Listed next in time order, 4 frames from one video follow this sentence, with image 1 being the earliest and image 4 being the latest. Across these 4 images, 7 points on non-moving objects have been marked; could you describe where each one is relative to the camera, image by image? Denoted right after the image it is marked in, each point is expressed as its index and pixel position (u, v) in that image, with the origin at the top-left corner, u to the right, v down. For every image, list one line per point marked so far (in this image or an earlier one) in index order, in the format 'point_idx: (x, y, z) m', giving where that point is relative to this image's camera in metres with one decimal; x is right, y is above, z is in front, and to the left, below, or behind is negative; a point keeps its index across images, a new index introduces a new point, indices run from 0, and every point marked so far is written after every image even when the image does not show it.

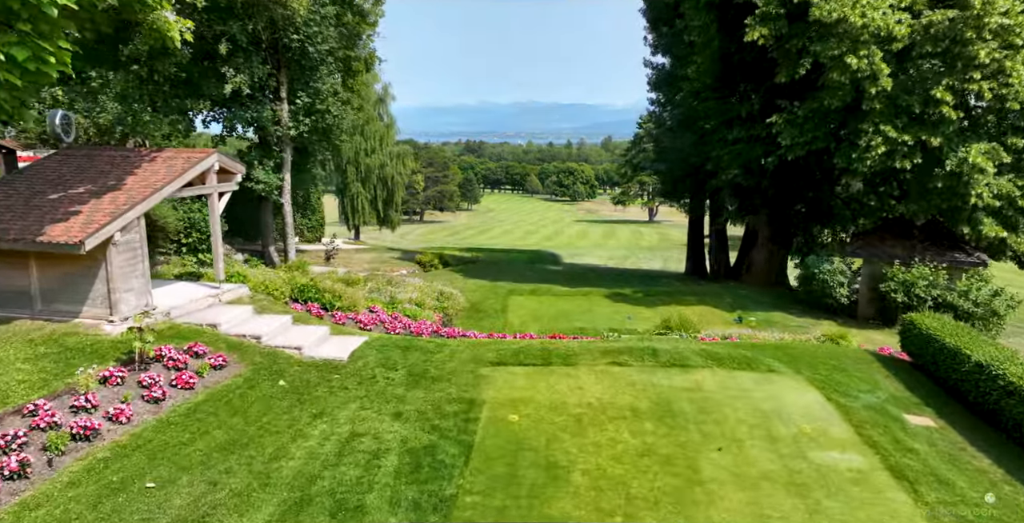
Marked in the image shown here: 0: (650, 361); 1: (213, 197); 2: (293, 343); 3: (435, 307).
0: (+1.9, -1.4, +8.4) m
1: (-4.5, +1.0, +9.2) m
2: (-2.9, -1.1, +8.2) m
3: (-1.8, -1.1, +14.3) m
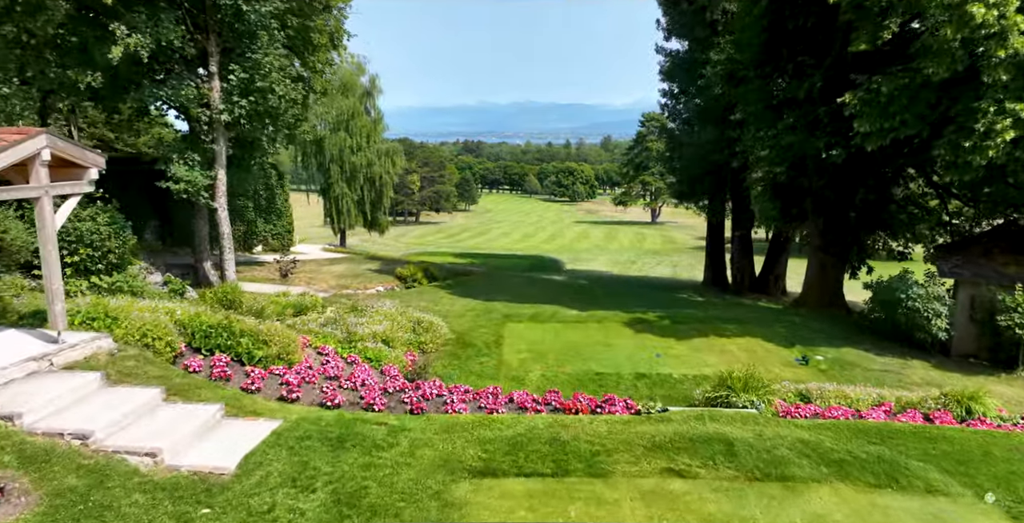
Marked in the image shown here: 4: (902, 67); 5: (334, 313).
0: (+1.8, -1.8, +5.2) m
1: (-4.5, +0.6, +6.0) m
2: (-3.0, -1.5, +5.0) m
3: (-1.9, -1.5, +11.1) m
4: (+6.7, +3.3, +10.6) m
5: (-3.4, -1.0, +11.9) m
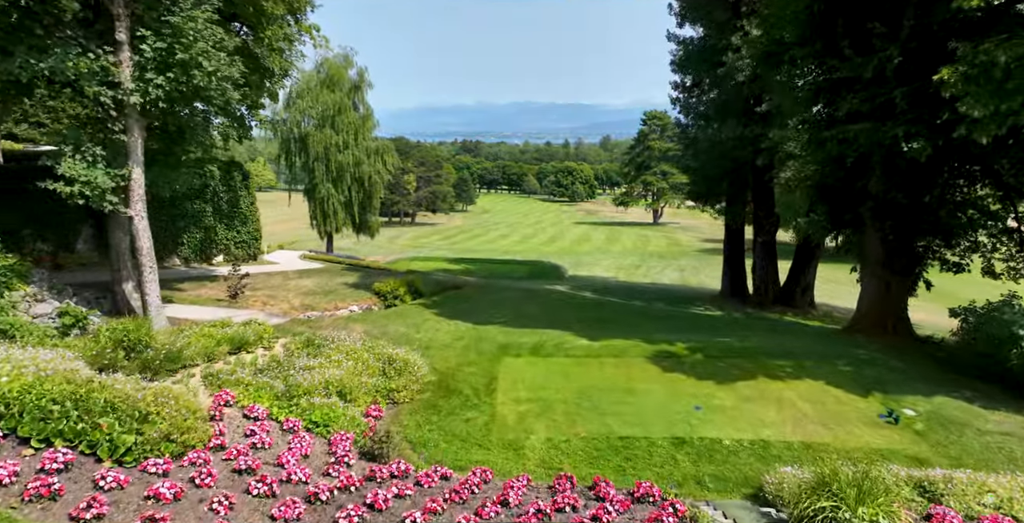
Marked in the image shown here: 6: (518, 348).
0: (+1.8, -2.1, +2.7) m
1: (-4.6, +0.2, +3.4) m
2: (-3.0, -1.8, +2.4) m
3: (-1.9, -1.8, +8.6) m
4: (+6.6, +3.0, +8.1) m
5: (-3.5, -1.3, +9.3) m
6: (+0.1, -1.6, +11.3) m
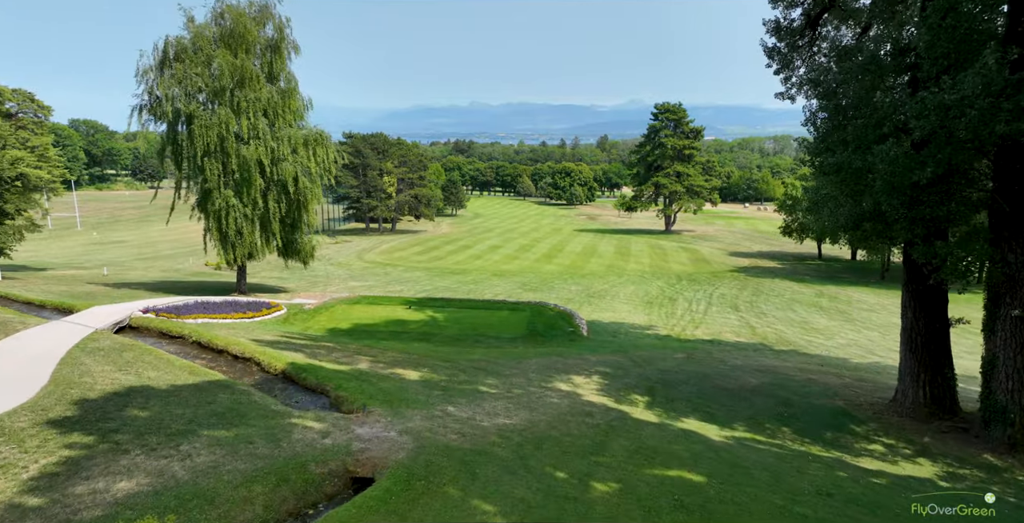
0: (+1.7, -3.8, -9.5) m
1: (-4.7, -1.5, -8.8) m
2: (-3.1, -3.5, -9.8) m
3: (-2.1, -3.5, -3.6) m
4: (+6.5, +1.3, -4.0) m
5: (-3.7, -3.0, -2.9) m
6: (-0.1, -3.3, -0.9) m
